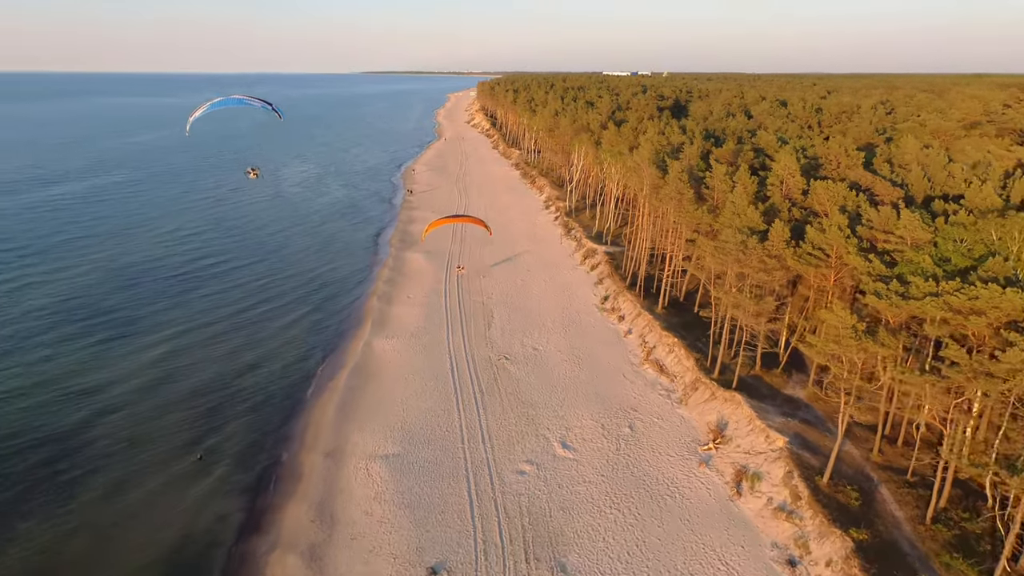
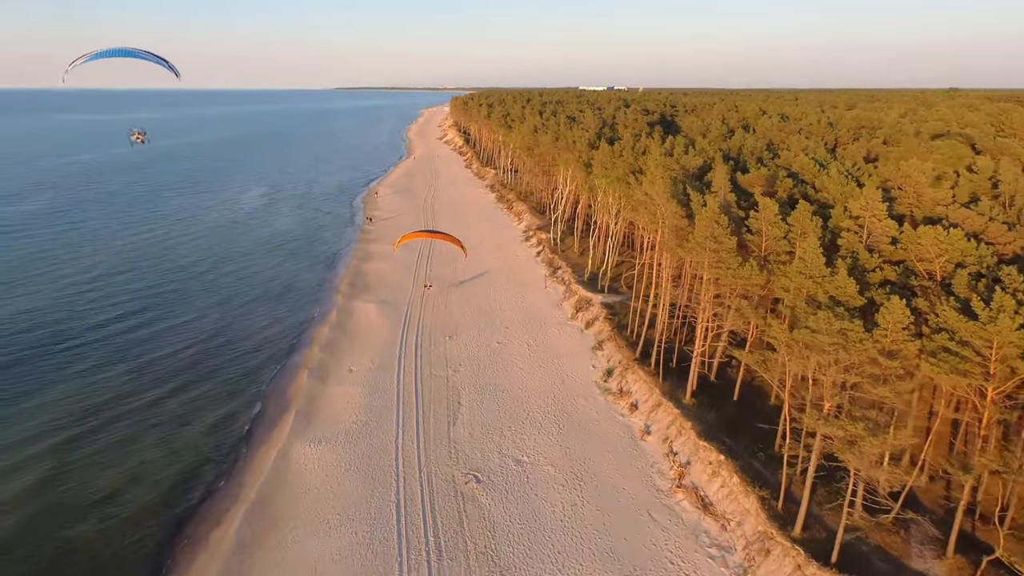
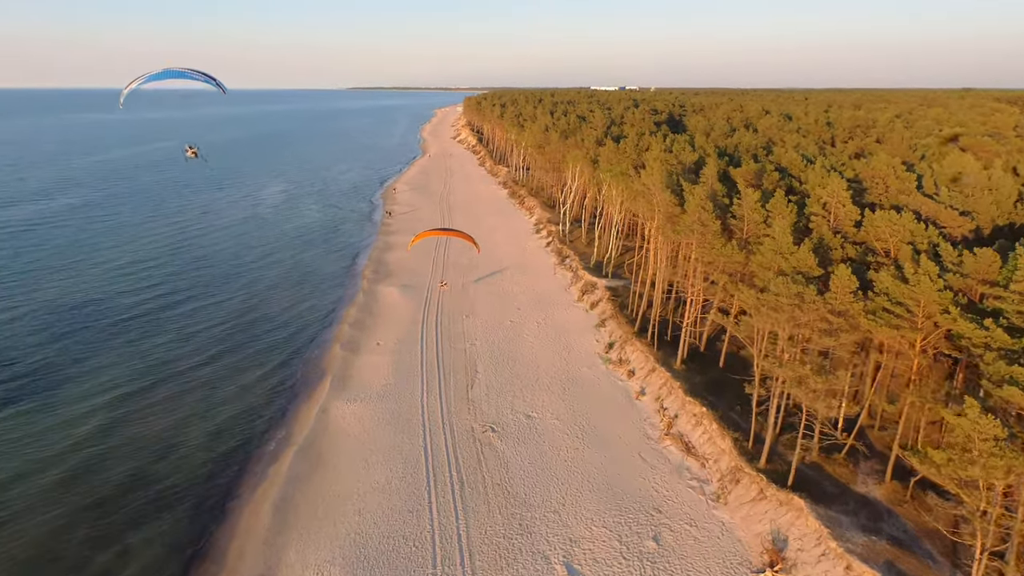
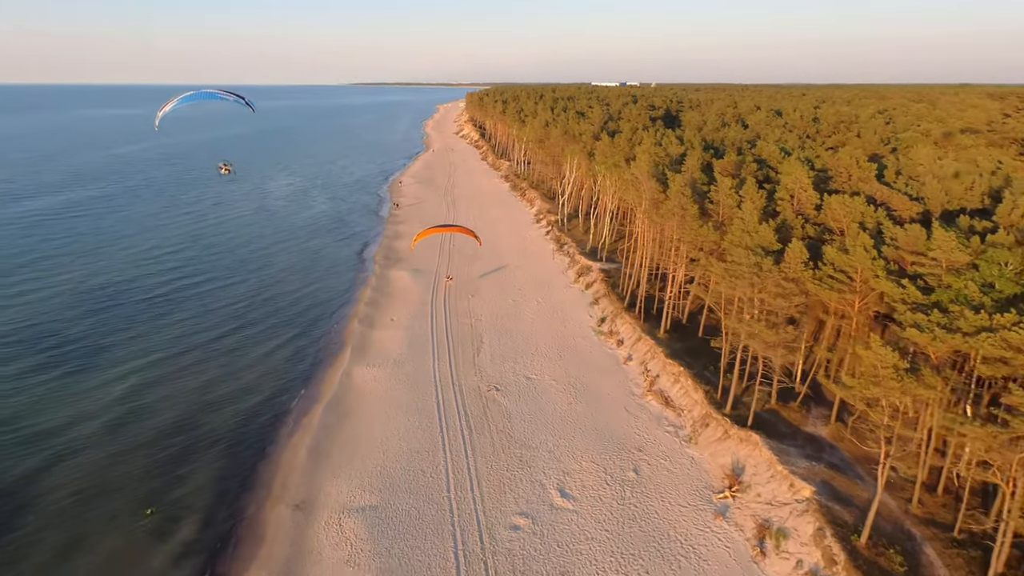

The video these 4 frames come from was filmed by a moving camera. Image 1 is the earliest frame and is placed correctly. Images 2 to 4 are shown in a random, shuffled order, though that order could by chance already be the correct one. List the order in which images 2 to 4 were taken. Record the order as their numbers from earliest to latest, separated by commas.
4, 3, 2
